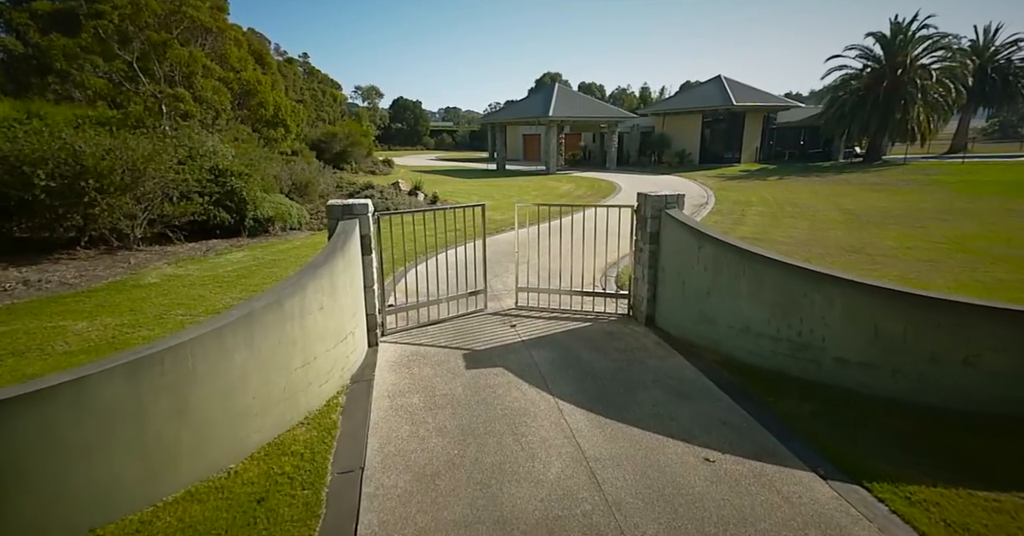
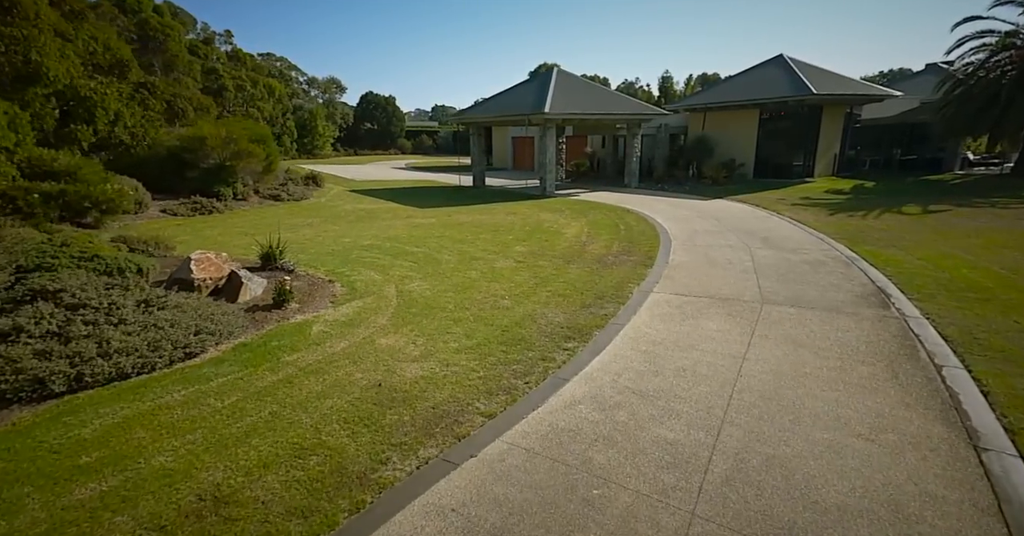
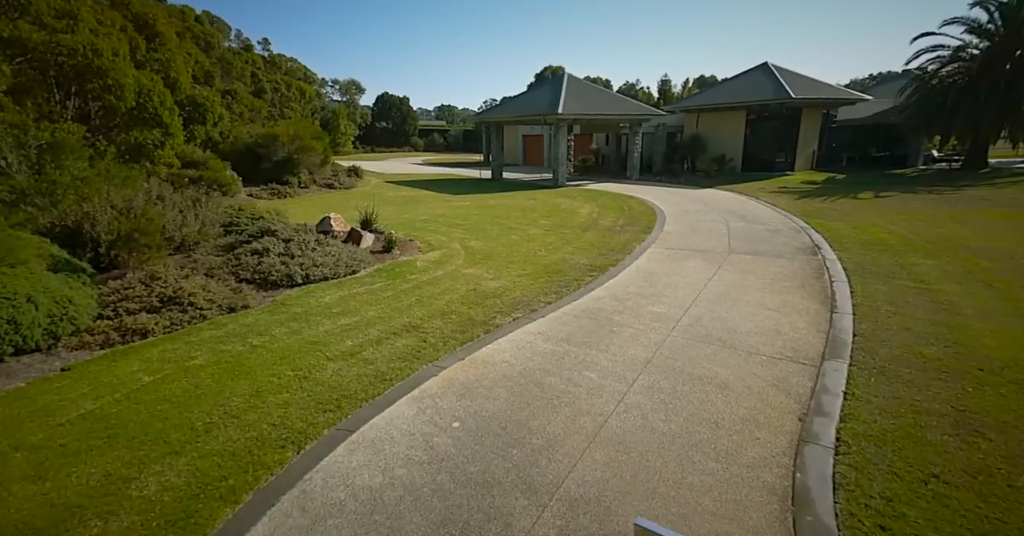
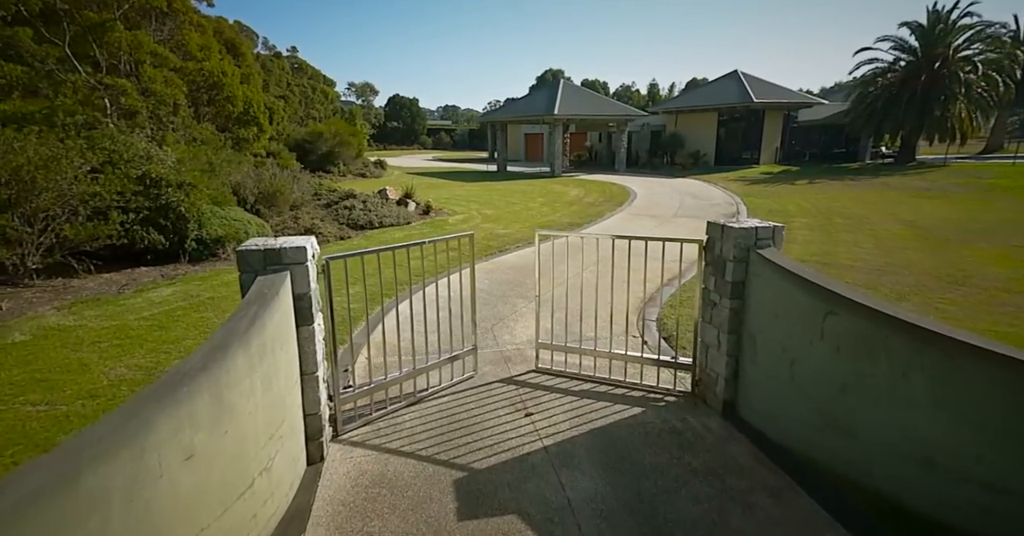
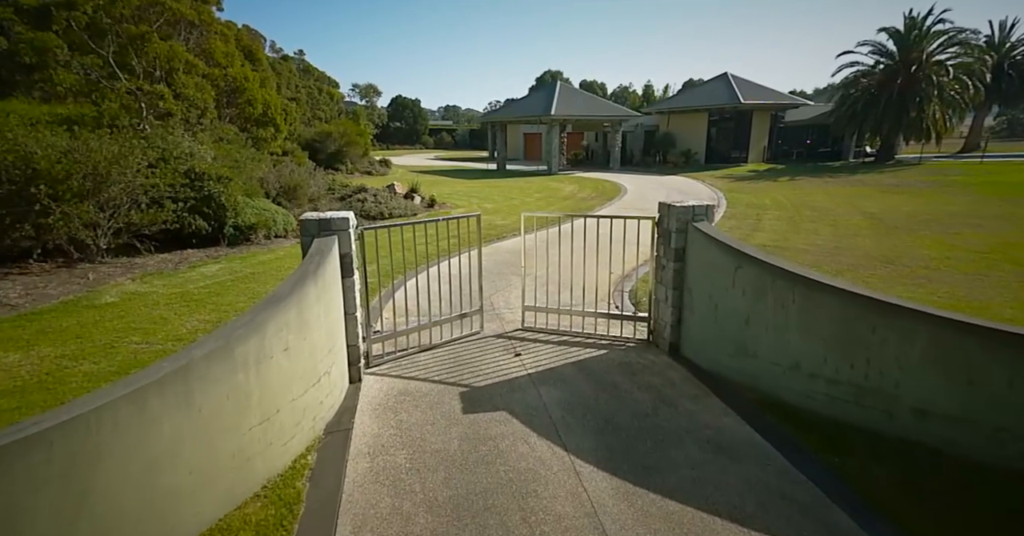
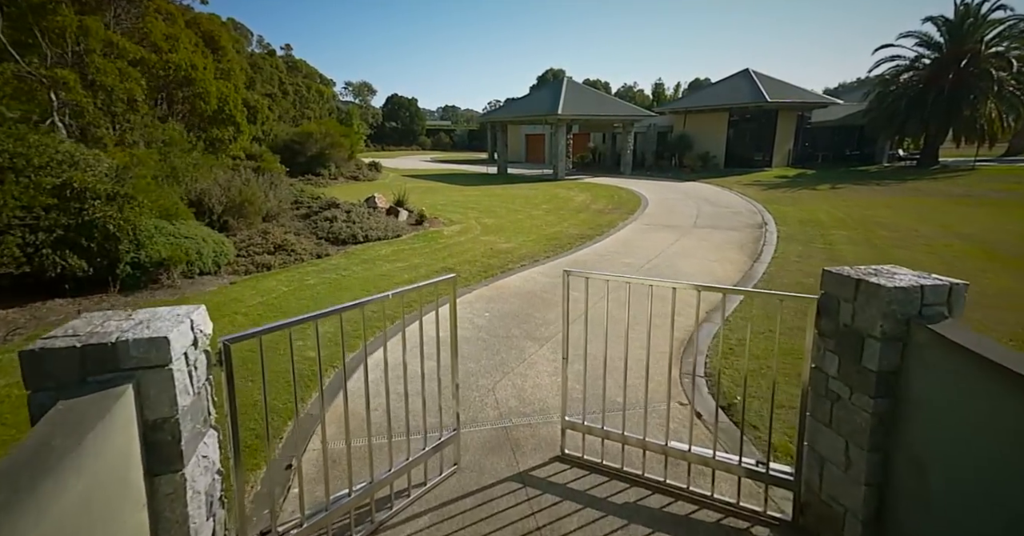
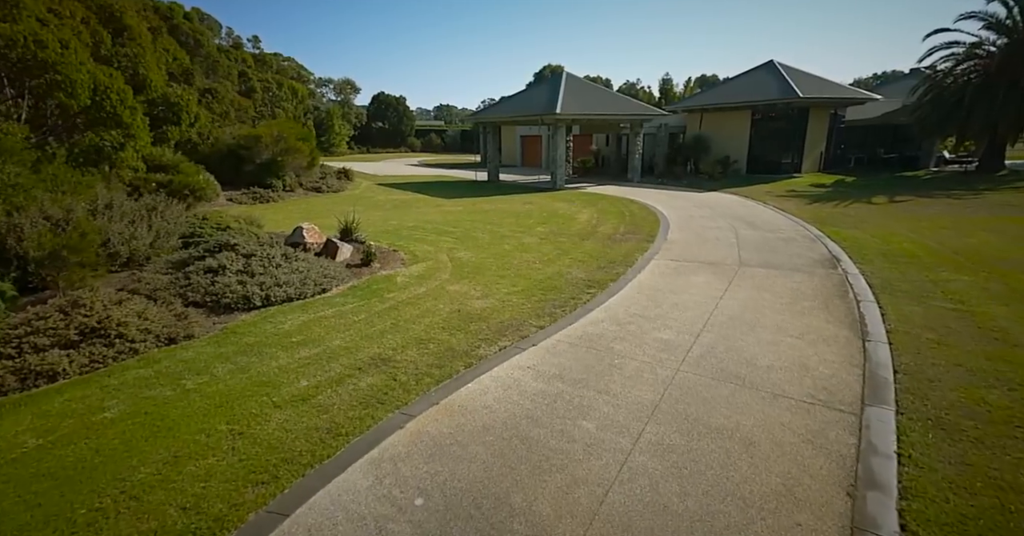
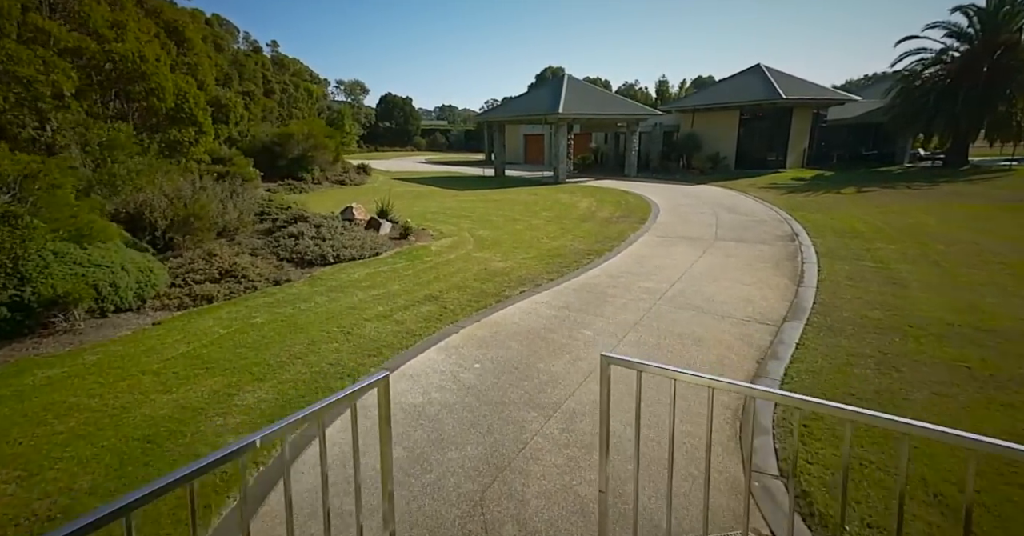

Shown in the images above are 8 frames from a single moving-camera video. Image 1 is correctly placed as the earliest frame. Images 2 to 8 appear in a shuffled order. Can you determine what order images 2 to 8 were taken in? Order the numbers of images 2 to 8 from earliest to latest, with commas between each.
5, 4, 6, 8, 3, 7, 2
